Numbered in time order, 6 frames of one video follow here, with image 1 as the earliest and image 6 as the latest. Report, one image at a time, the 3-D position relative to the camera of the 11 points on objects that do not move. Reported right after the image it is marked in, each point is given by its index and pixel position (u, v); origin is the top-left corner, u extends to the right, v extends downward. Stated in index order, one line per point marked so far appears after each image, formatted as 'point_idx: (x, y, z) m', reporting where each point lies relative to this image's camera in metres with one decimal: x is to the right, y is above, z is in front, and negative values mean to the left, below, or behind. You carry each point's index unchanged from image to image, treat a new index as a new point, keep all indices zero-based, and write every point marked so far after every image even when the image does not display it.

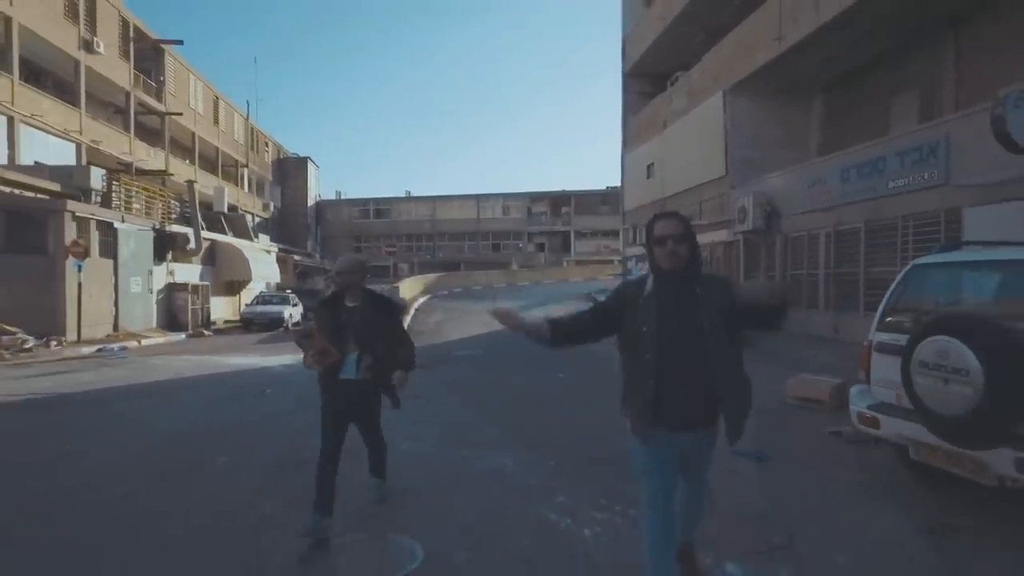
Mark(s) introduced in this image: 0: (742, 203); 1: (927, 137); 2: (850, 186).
0: (+6.9, +2.5, +18.9) m
1: (+8.3, +3.0, +12.8) m
2: (+8.0, +2.4, +15.1) m
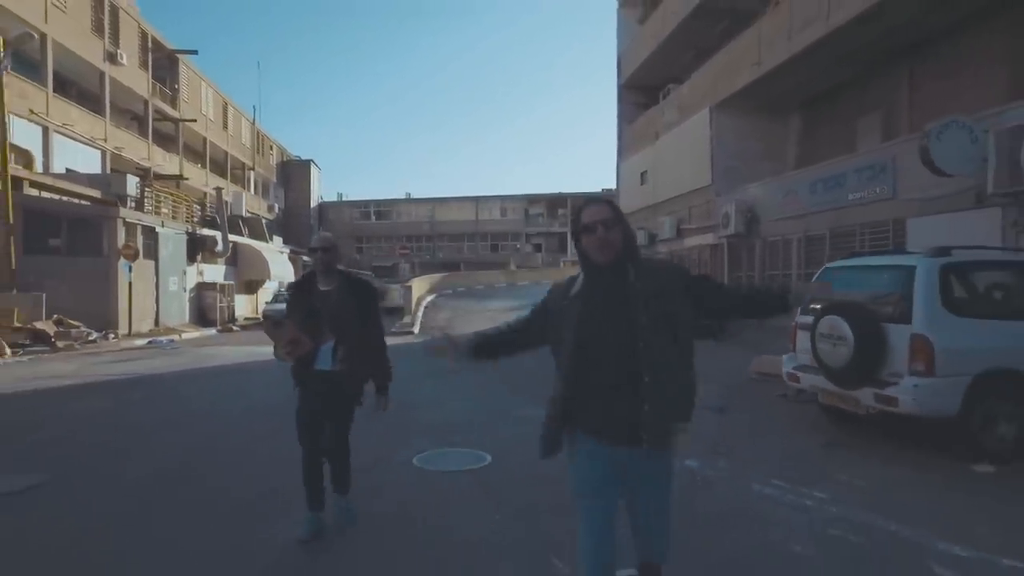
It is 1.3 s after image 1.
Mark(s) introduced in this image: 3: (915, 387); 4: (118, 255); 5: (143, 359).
0: (+7.1, +2.6, +21.1) m
1: (+8.6, +3.1, +14.9) m
2: (+8.3, +2.5, +17.3) m
3: (+3.6, -0.9, +5.7) m
4: (-12.5, +1.1, +20.3) m
5: (-9.7, -1.8, +16.7) m
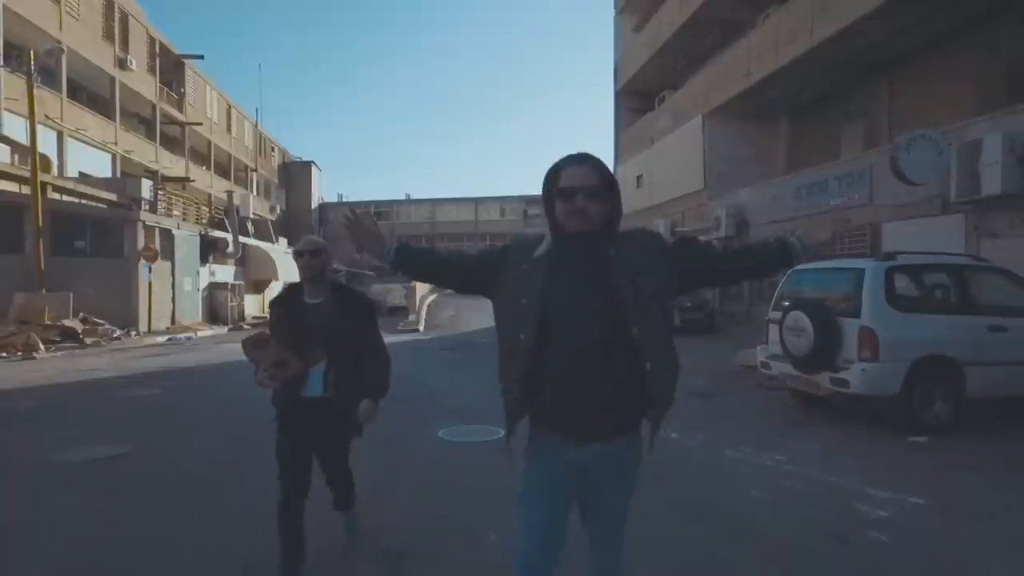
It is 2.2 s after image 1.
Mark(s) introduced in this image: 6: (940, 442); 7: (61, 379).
0: (+7.2, +2.6, +22.2) m
1: (+8.7, +3.1, +16.0) m
2: (+8.4, +2.5, +18.4) m
3: (+3.7, -0.9, +6.8) m
4: (-12.5, +1.1, +21.3) m
5: (-9.6, -1.8, +17.8) m
6: (+4.5, -1.6, +6.7) m
7: (-9.9, -2.0, +13.9) m
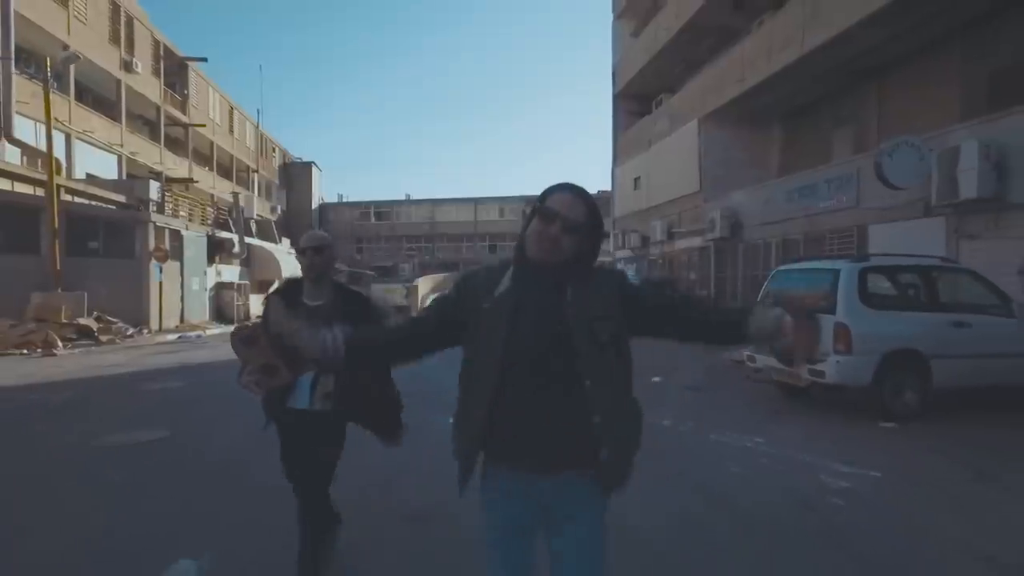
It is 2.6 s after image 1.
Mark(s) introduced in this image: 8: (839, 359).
0: (+7.2, +2.6, +22.8) m
1: (+8.7, +3.1, +16.7) m
2: (+8.4, +2.5, +19.0) m
3: (+3.8, -0.8, +7.4) m
4: (-12.4, +1.1, +21.9) m
5: (-9.6, -1.8, +18.4) m
6: (+4.6, -1.6, +7.3) m
7: (-9.9, -2.0, +14.5) m
8: (+3.8, -0.8, +7.4) m
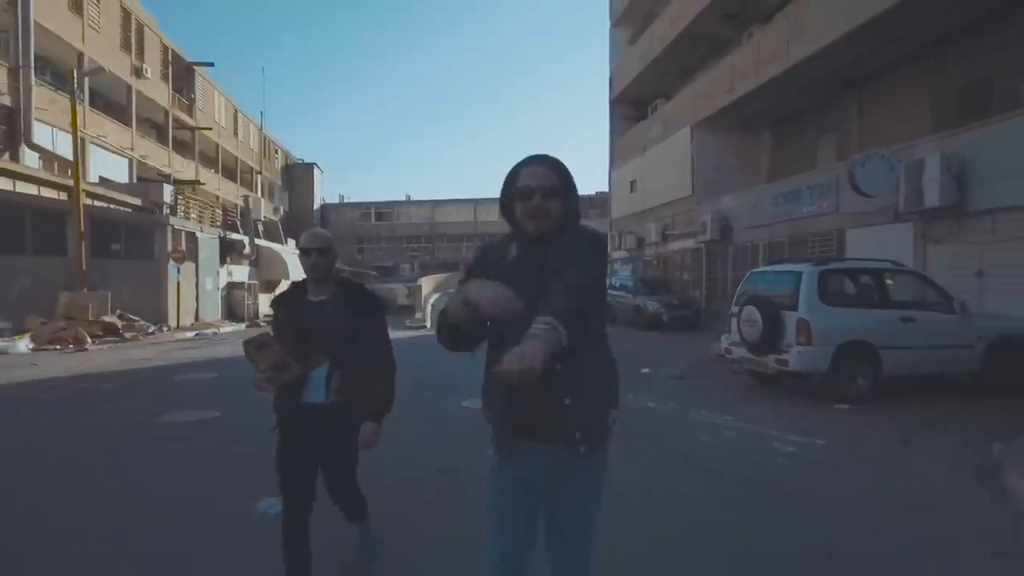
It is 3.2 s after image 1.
0: (+7.2, +2.6, +24.0) m
1: (+8.7, +3.1, +17.8) m
2: (+8.4, +2.5, +20.1) m
3: (+3.8, -0.8, +8.5) m
4: (-12.4, +1.1, +23.0) m
5: (-9.5, -1.8, +19.5) m
6: (+4.6, -1.6, +8.5) m
7: (-9.8, -2.0, +15.6) m
8: (+3.9, -0.8, +8.6) m
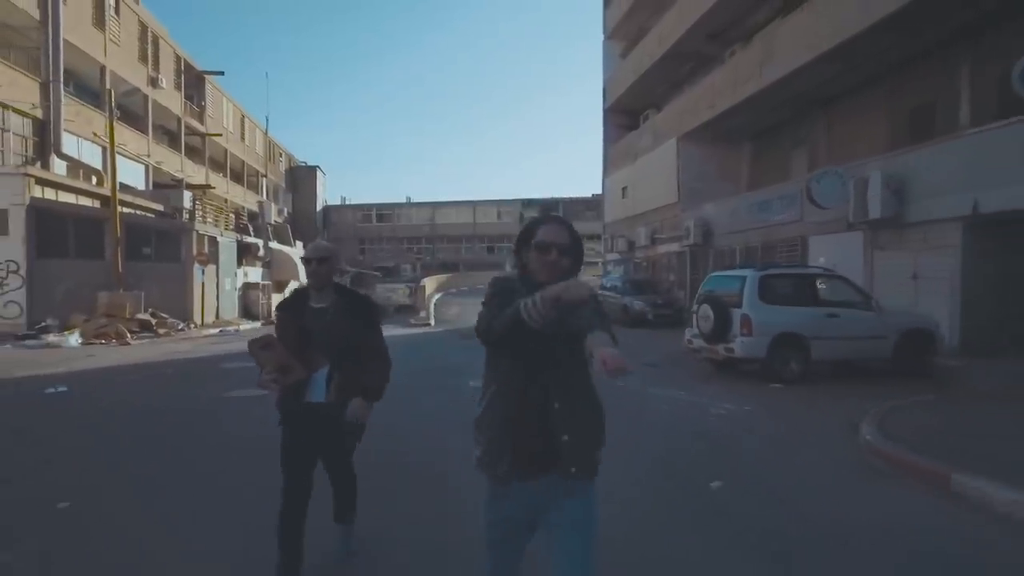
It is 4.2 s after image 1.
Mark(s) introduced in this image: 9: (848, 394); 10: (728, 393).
0: (+7.1, +2.6, +26.0) m
1: (+8.7, +3.1, +19.8) m
2: (+8.4, +2.5, +22.1) m
3: (+3.8, -0.9, +10.5) m
4: (-12.5, +1.1, +25.0) m
5: (-9.6, -1.8, +21.4) m
6: (+4.6, -1.6, +10.5) m
7: (-9.9, -2.0, +17.6) m
8: (+3.8, -0.8, +10.6) m
9: (+5.4, -1.7, +10.3) m
10: (+3.6, -1.7, +10.5) m
